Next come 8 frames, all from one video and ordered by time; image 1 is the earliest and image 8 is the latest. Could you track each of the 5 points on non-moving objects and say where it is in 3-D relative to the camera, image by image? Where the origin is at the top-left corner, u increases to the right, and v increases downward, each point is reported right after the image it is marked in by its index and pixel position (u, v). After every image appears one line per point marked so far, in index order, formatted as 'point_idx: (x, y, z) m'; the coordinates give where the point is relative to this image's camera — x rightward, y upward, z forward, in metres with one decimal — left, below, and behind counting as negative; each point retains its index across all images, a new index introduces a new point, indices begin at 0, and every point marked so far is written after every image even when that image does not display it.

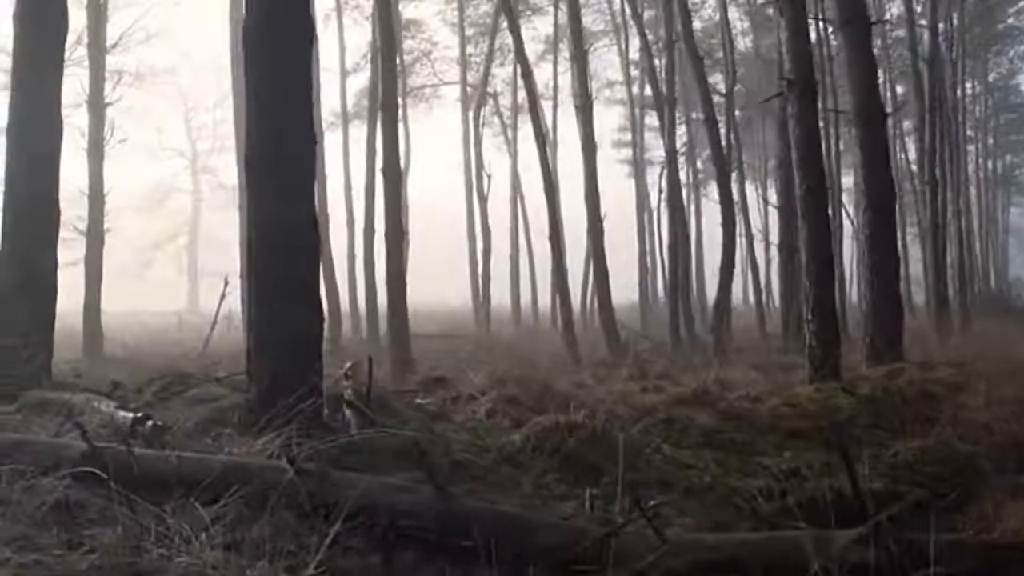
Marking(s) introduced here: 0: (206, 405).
0: (-2.6, -1.0, +8.6) m
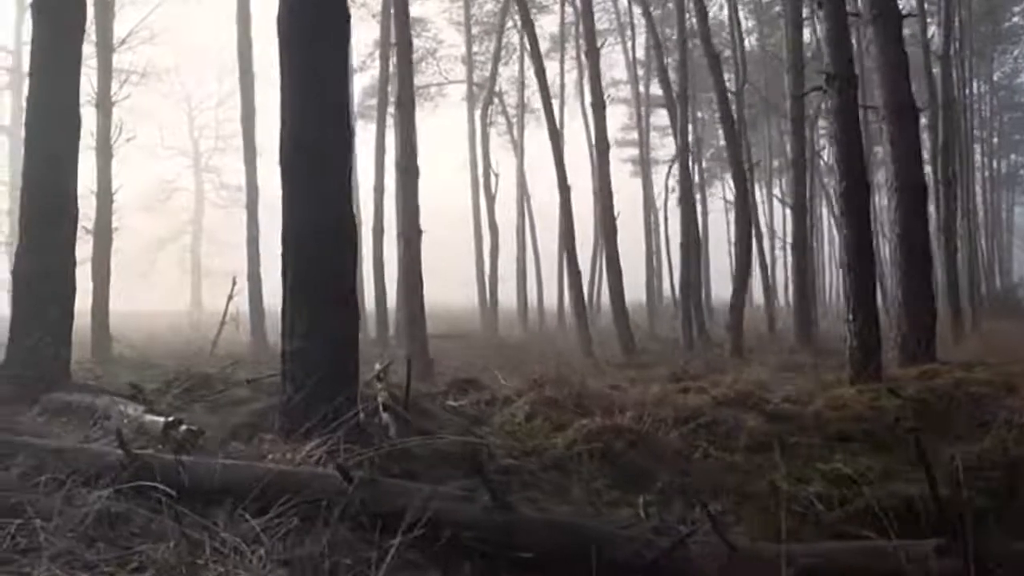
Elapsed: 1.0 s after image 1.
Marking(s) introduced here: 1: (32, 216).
0: (-2.2, -1.0, +8.3) m
1: (-5.1, +0.7, +10.8) m
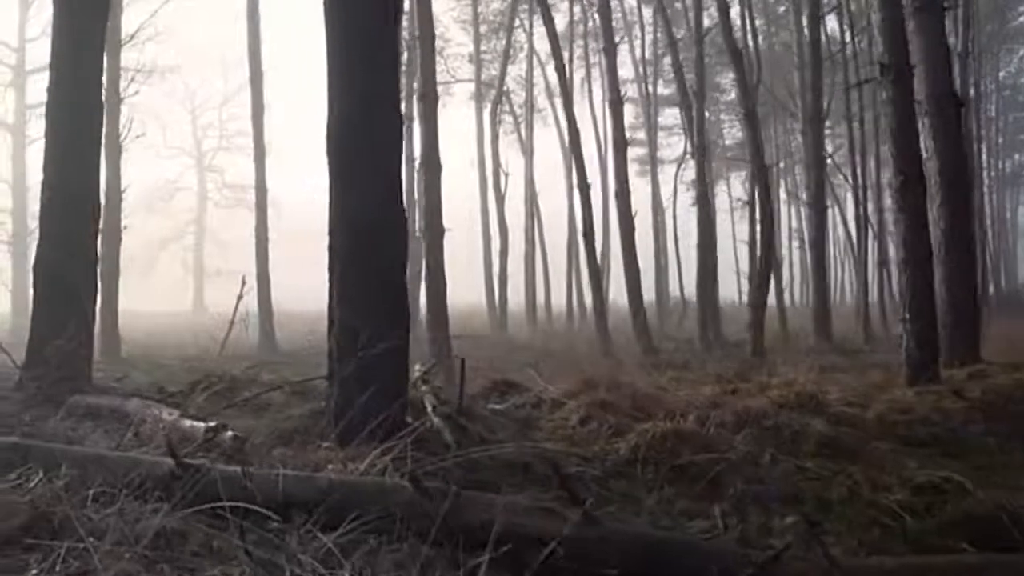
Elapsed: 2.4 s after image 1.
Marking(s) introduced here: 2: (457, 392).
0: (-1.8, -1.0, +7.8) m
1: (-4.6, +0.7, +10.3) m
2: (-0.5, -0.9, +9.0) m
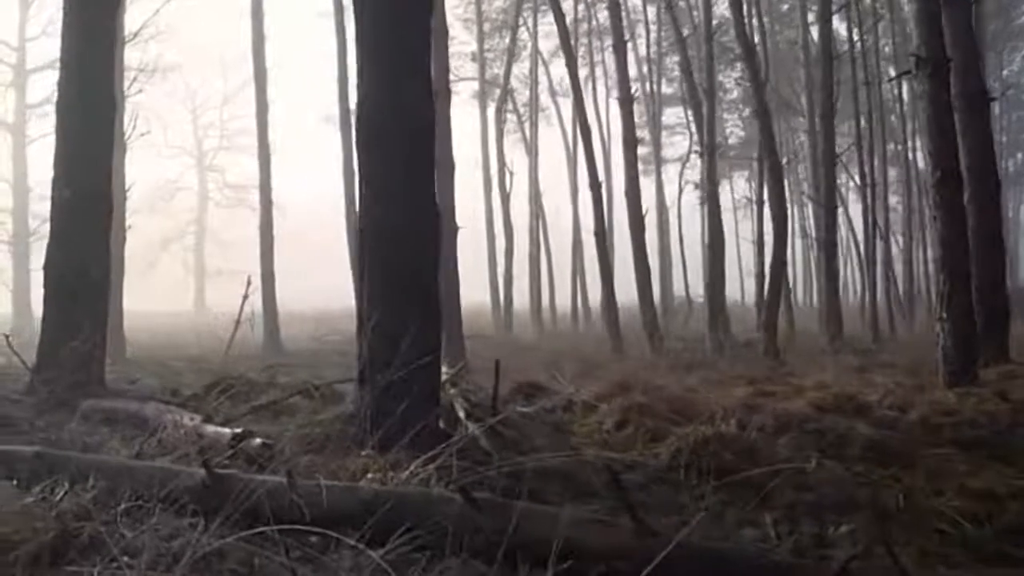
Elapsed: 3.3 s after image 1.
0: (-1.5, -1.0, +7.5) m
1: (-4.4, +0.7, +10.0) m
2: (-0.2, -0.9, +8.6) m
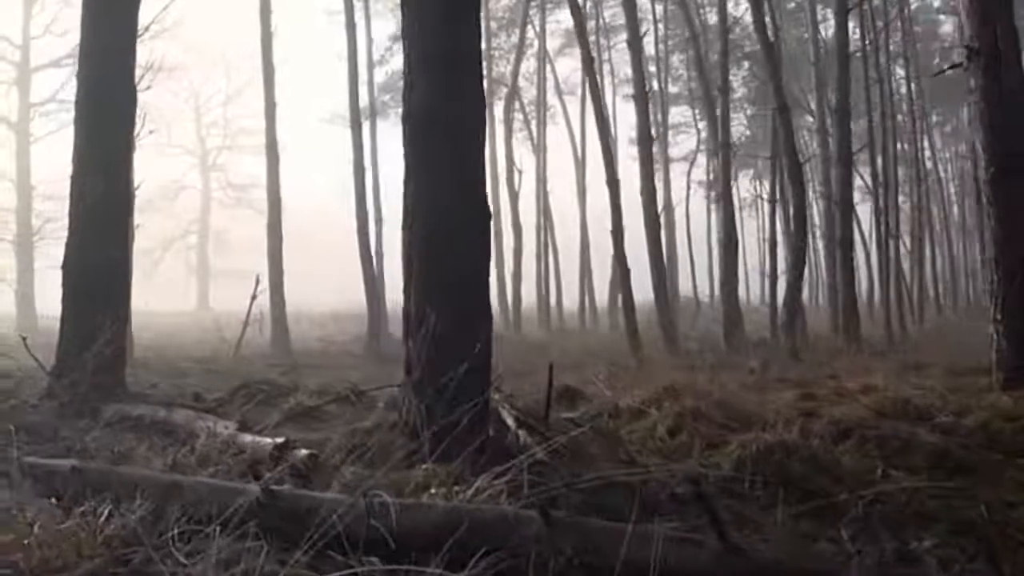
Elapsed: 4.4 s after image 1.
0: (-1.2, -1.0, +7.1) m
1: (-4.0, +0.7, +9.6) m
2: (+0.1, -0.9, +8.3) m
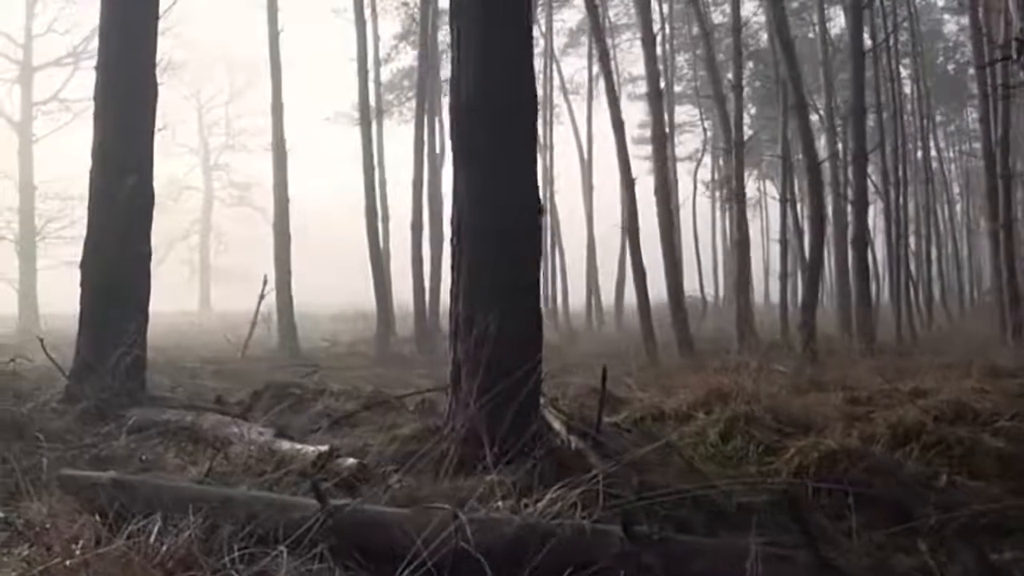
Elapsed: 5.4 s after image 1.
0: (-0.9, -0.9, +6.8) m
1: (-3.7, +0.7, +9.2) m
2: (+0.5, -0.9, +7.9) m
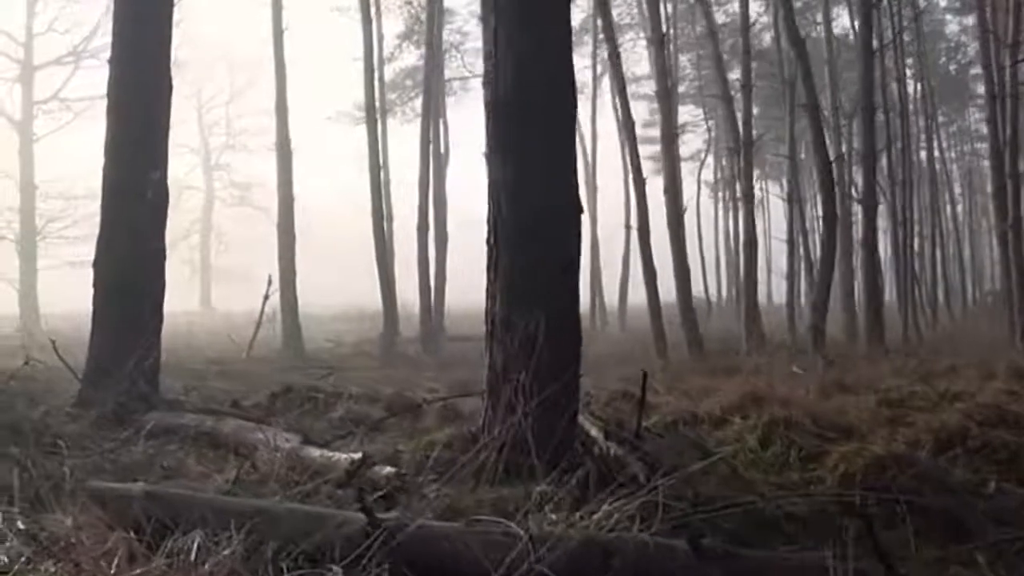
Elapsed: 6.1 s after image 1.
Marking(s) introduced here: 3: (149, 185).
0: (-0.6, -0.9, +6.5) m
1: (-3.5, +0.7, +9.0) m
2: (+0.7, -0.9, +7.7) m
3: (-3.2, +0.9, +9.2) m
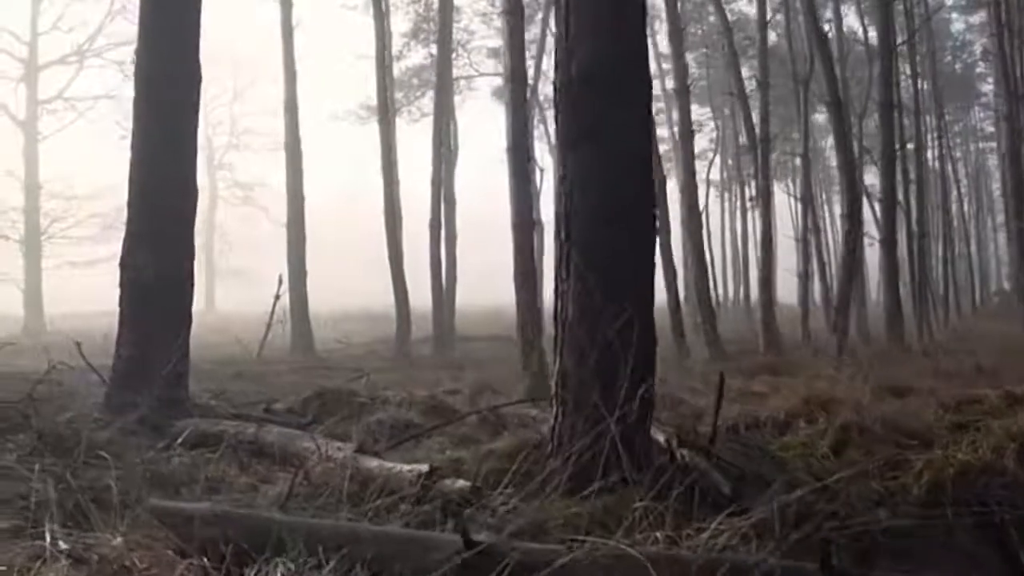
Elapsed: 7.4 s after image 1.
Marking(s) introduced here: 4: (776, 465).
0: (-0.3, -0.9, +6.1) m
1: (-3.1, +0.7, +8.6) m
2: (+1.1, -0.9, +7.3) m
3: (-2.8, +0.9, +8.8) m
4: (+1.6, -1.1, +6.0) m
